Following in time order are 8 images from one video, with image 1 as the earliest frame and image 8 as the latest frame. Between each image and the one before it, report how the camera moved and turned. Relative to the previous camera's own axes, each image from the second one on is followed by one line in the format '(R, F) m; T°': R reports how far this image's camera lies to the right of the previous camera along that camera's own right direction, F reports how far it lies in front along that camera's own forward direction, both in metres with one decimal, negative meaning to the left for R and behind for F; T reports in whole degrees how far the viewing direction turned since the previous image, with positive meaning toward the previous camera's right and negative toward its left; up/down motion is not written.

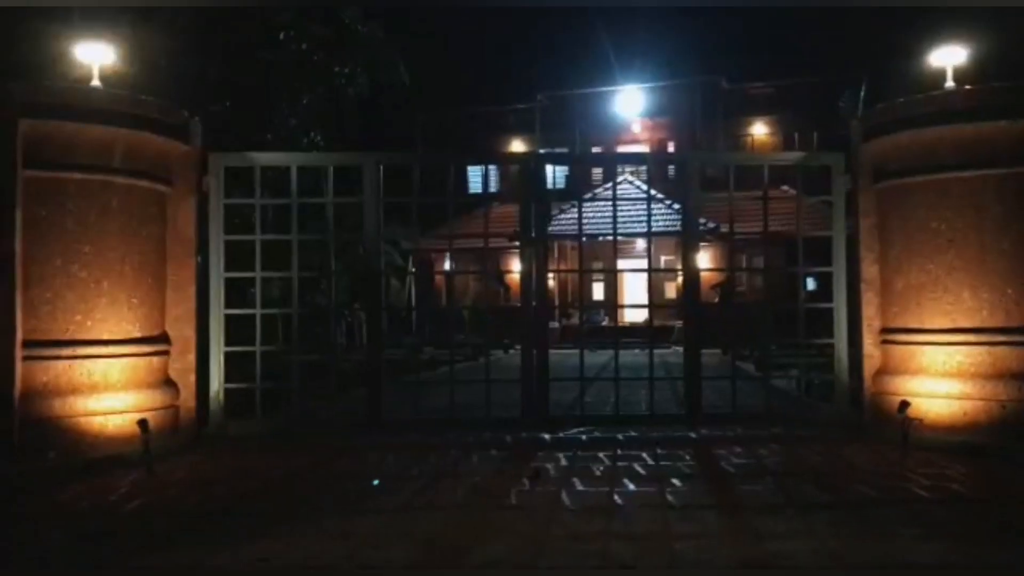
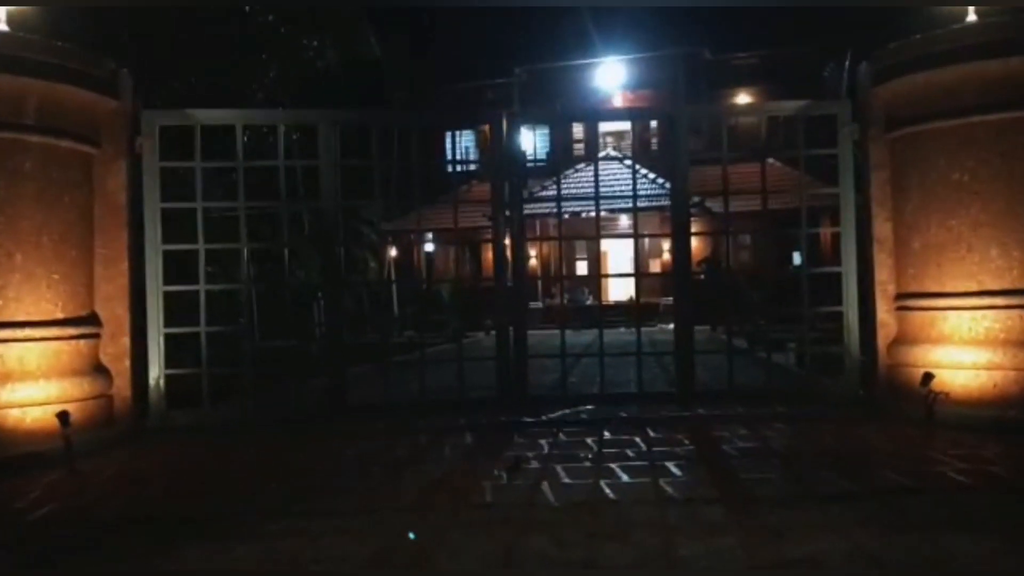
(+0.1, +0.8) m; +1°
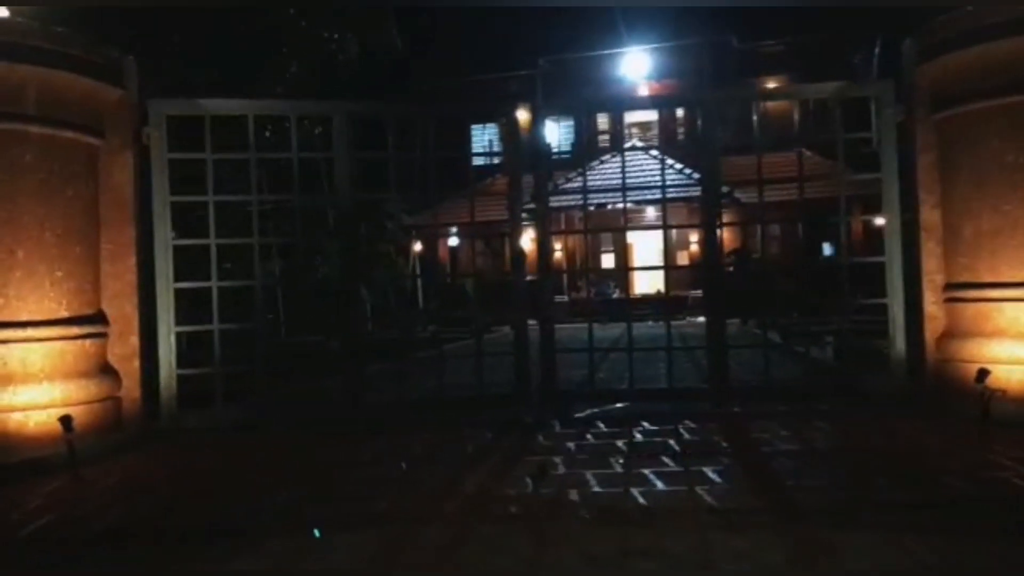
(0.0, +0.3) m; -1°
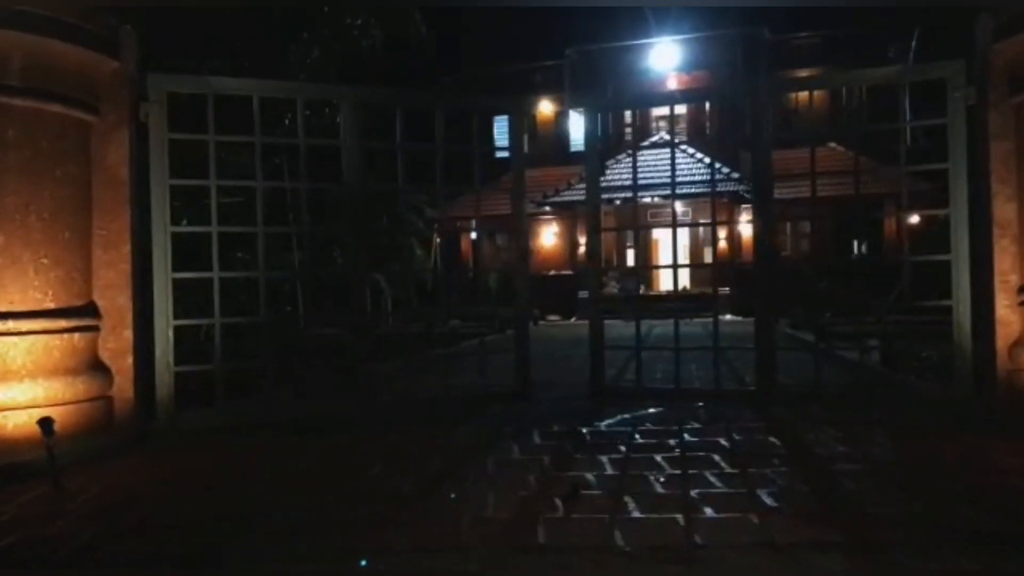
(0.0, +0.6) m; -1°
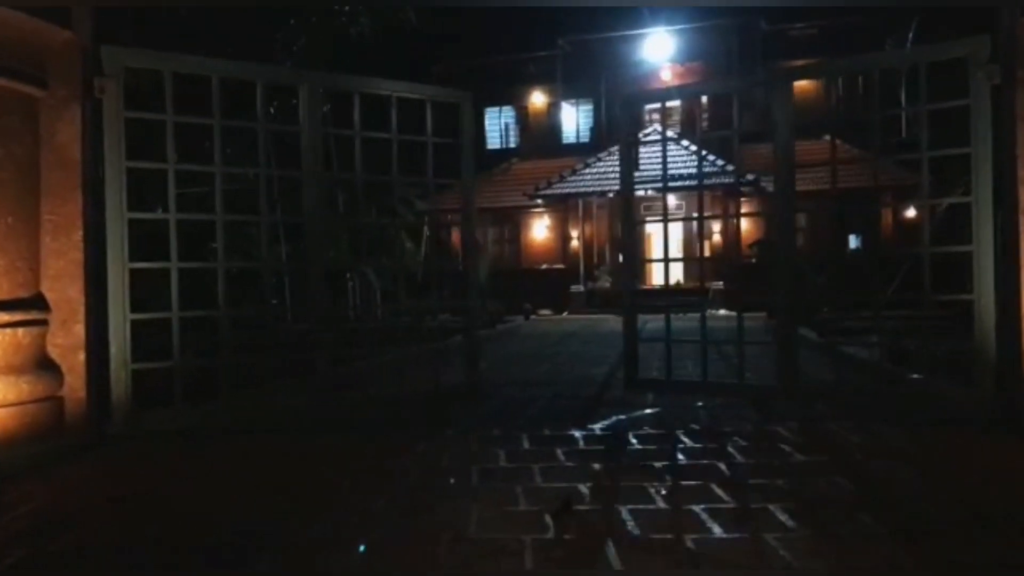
(0.0, +0.5) m; 0°
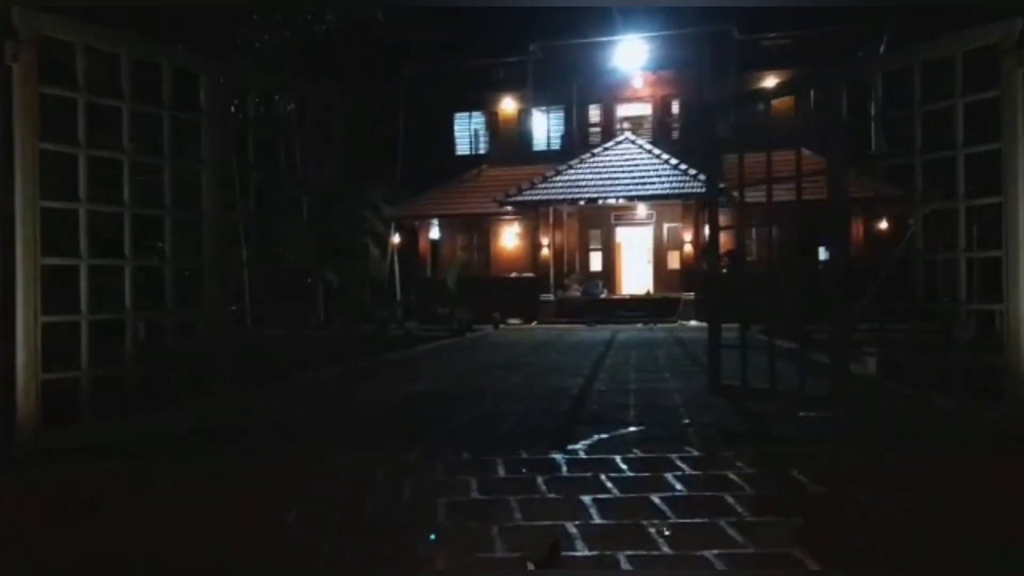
(0.0, +0.7) m; +2°
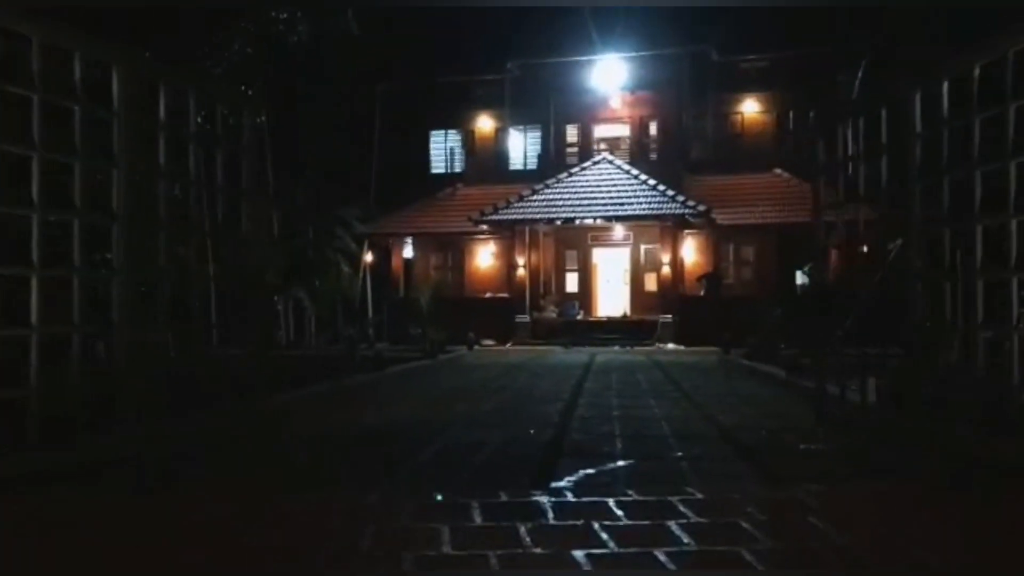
(0.0, +0.6) m; +1°
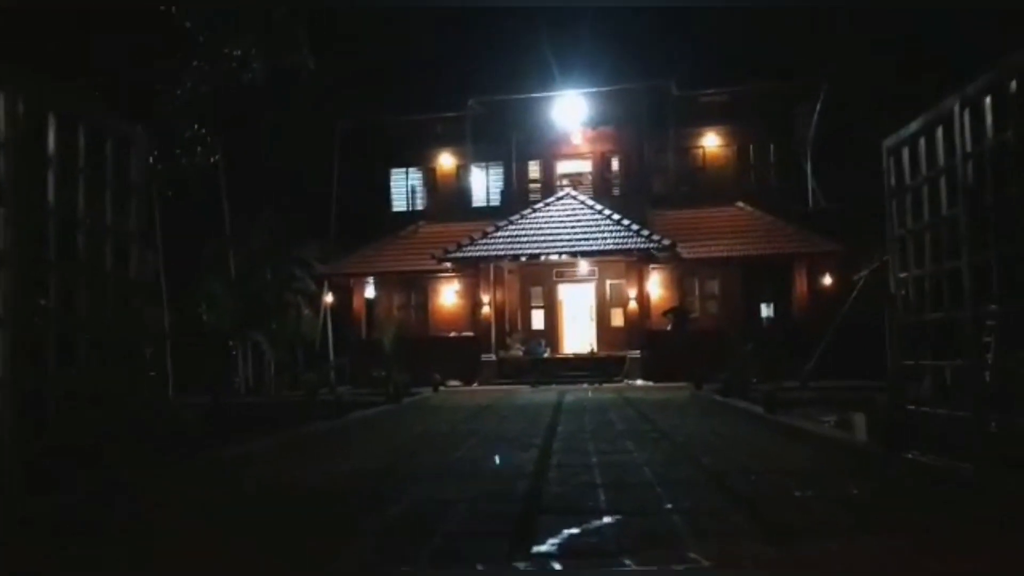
(0.0, +0.5) m; +2°
